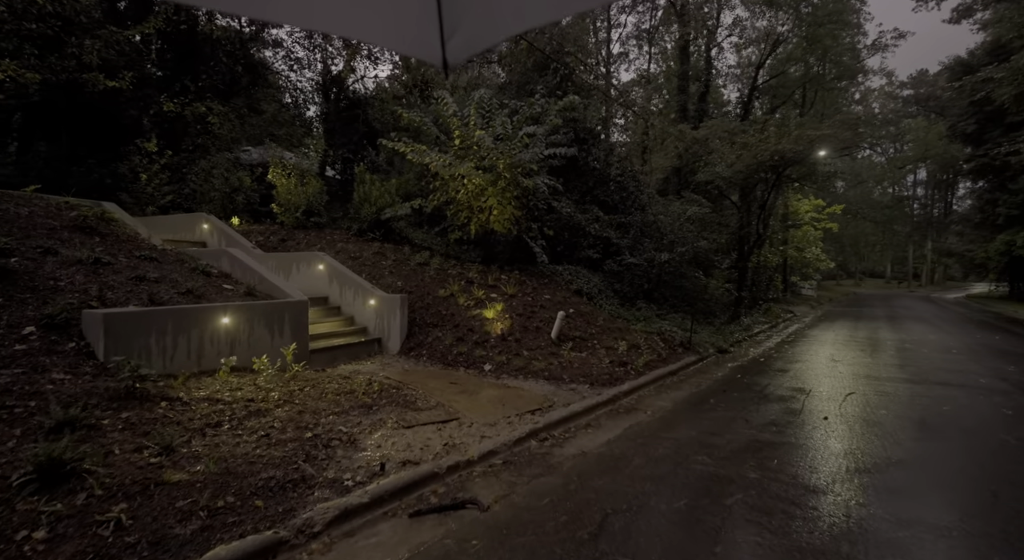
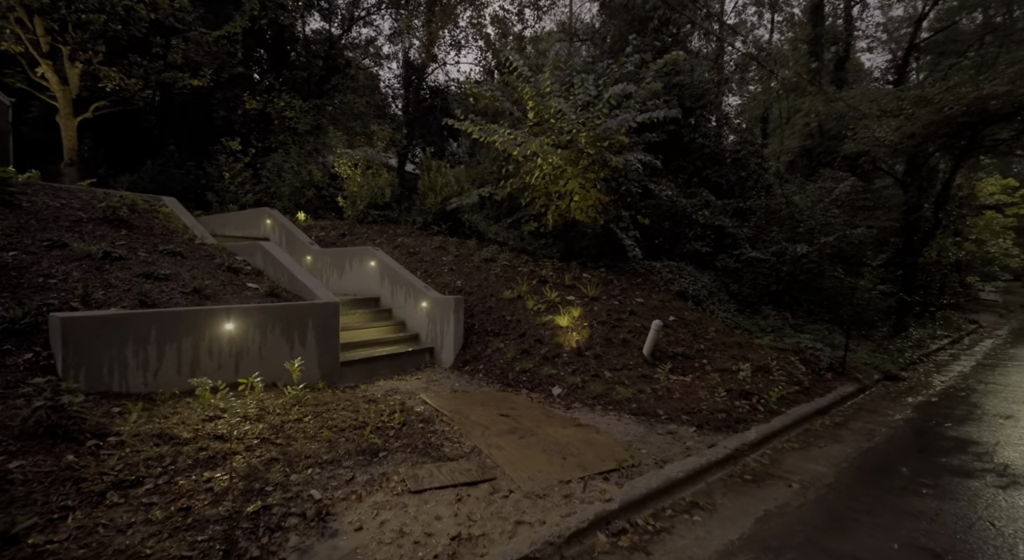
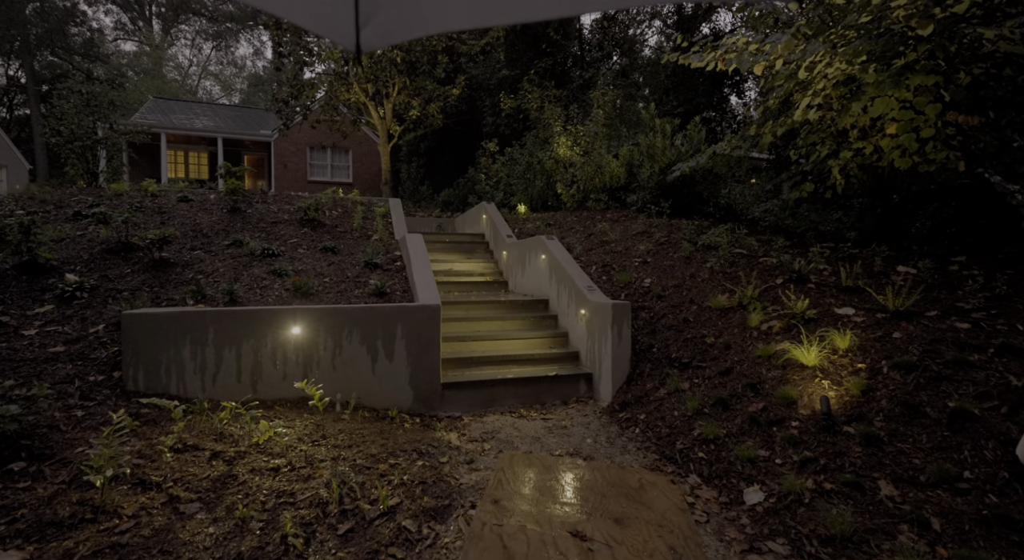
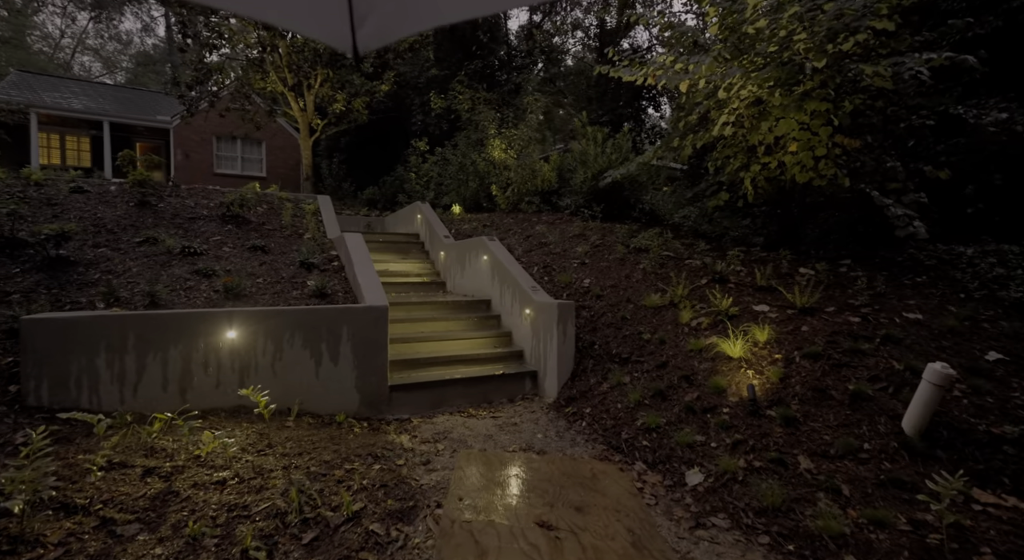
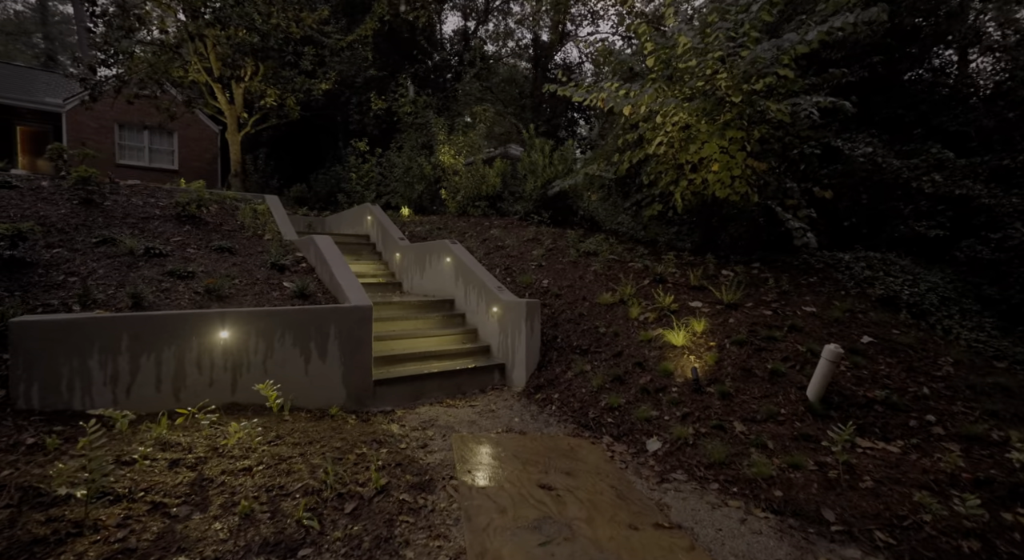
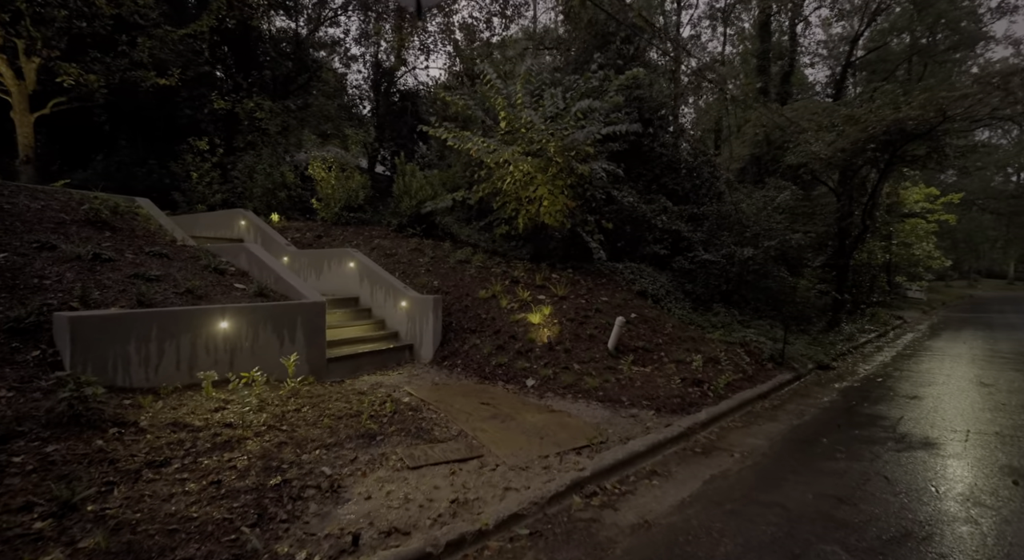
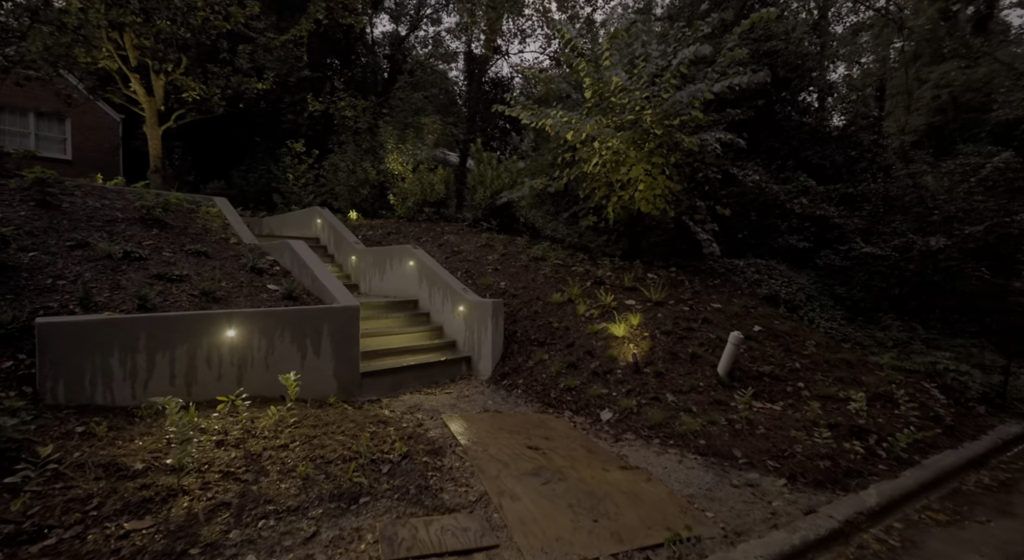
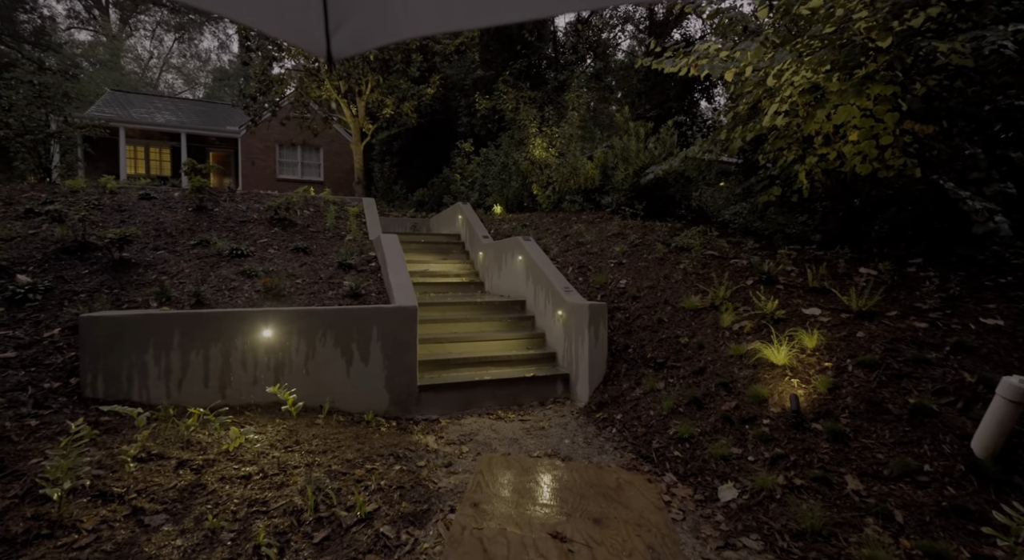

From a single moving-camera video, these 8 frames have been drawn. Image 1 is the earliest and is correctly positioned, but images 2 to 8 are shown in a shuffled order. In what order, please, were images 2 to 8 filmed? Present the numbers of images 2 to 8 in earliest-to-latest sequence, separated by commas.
6, 2, 7, 5, 4, 8, 3
